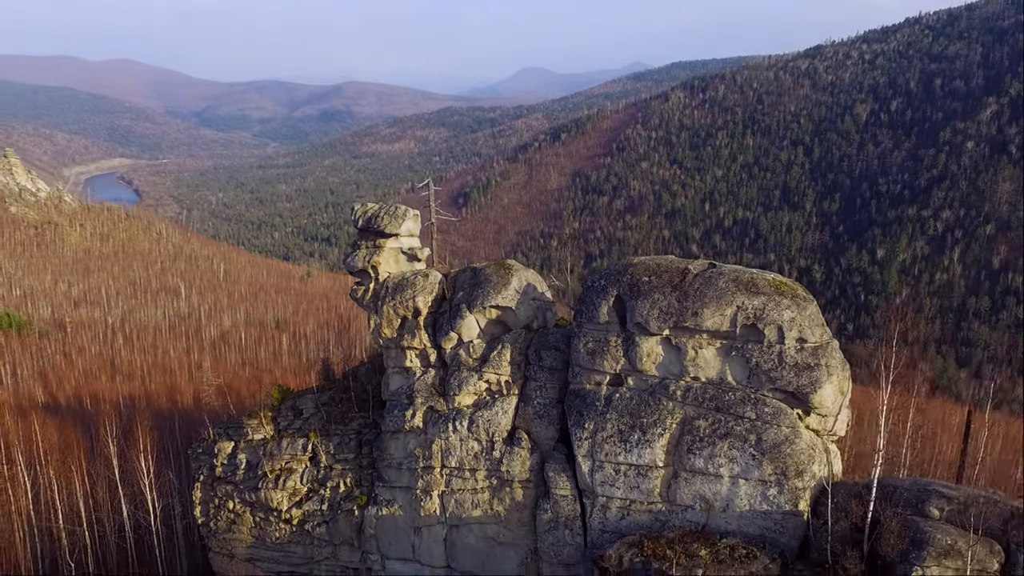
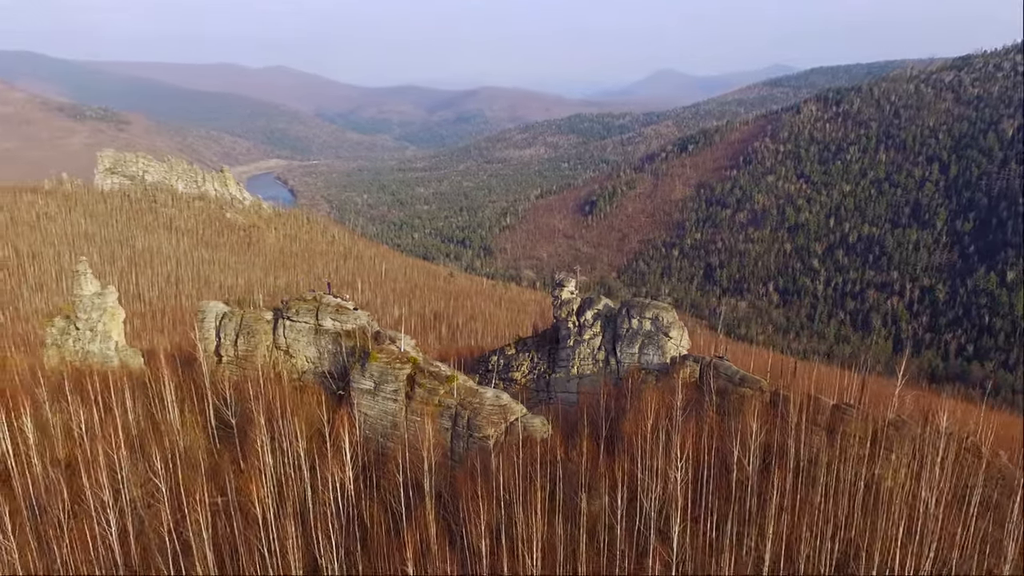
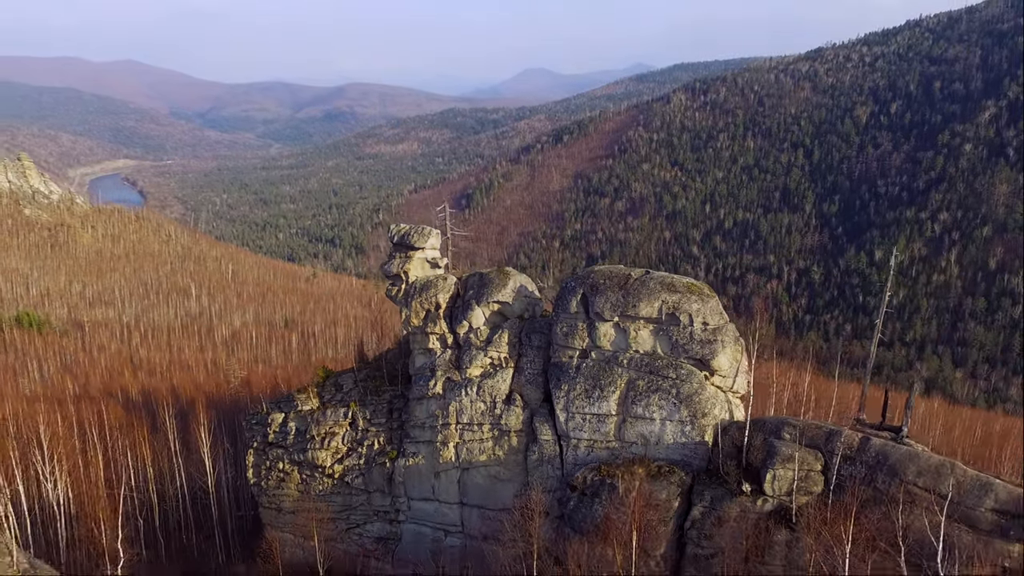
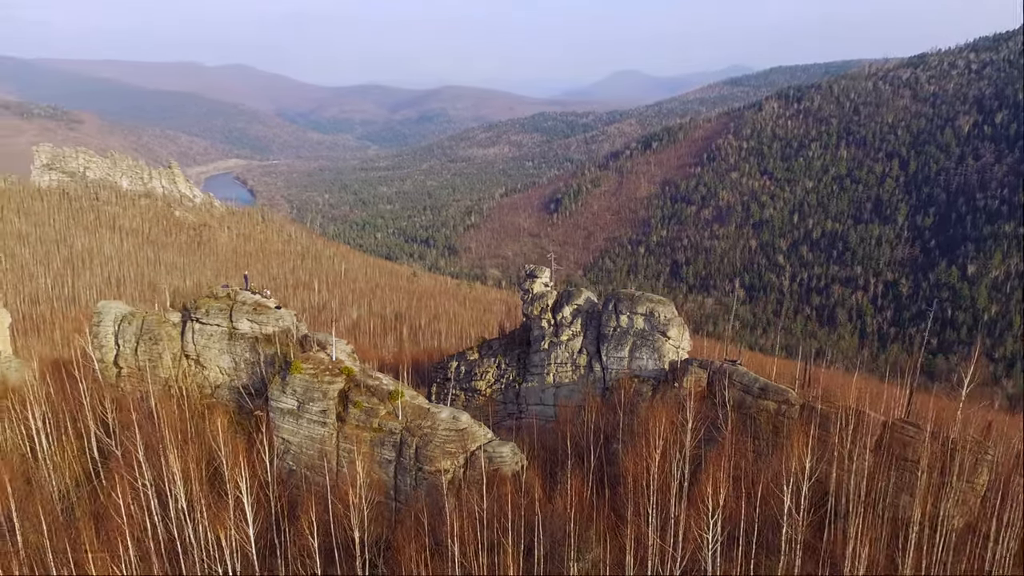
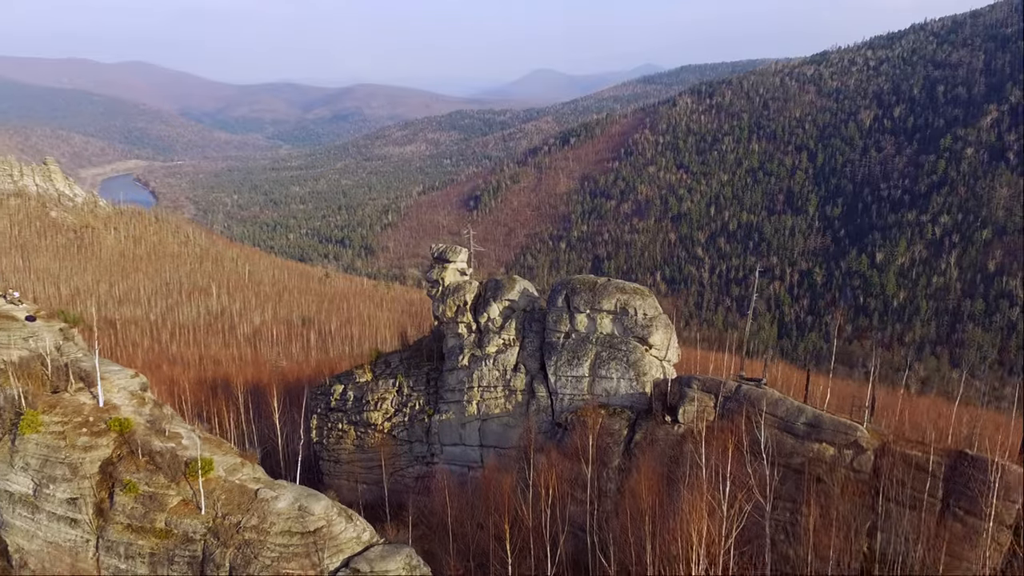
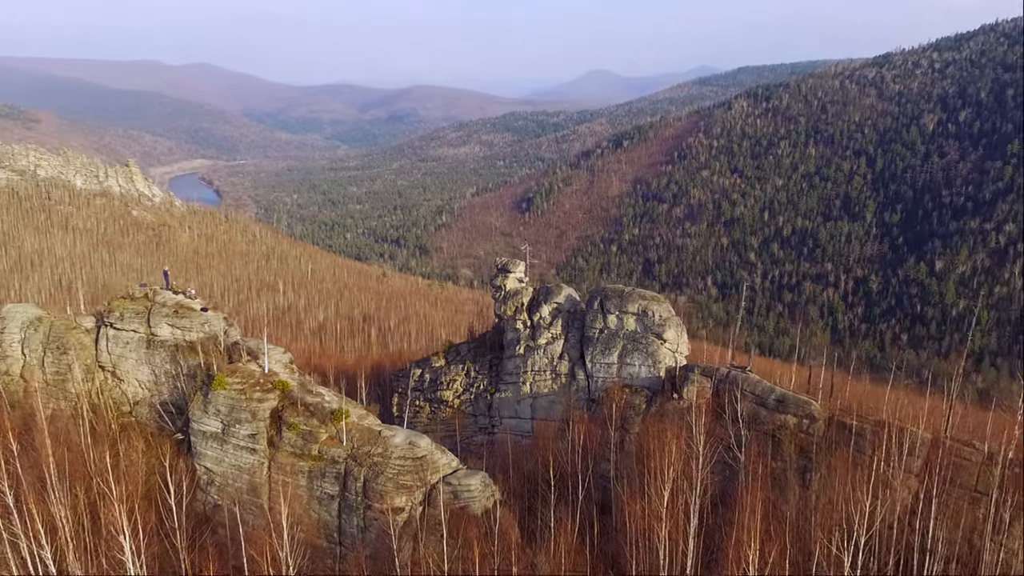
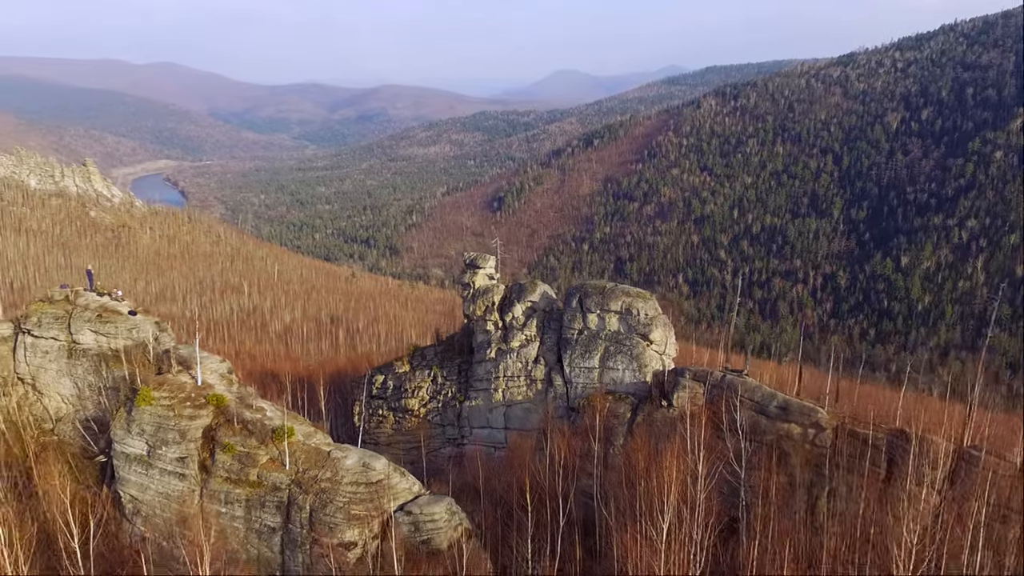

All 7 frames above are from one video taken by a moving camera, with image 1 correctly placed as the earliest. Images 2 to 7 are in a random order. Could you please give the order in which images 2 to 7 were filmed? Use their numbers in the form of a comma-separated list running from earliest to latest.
3, 5, 7, 6, 4, 2
